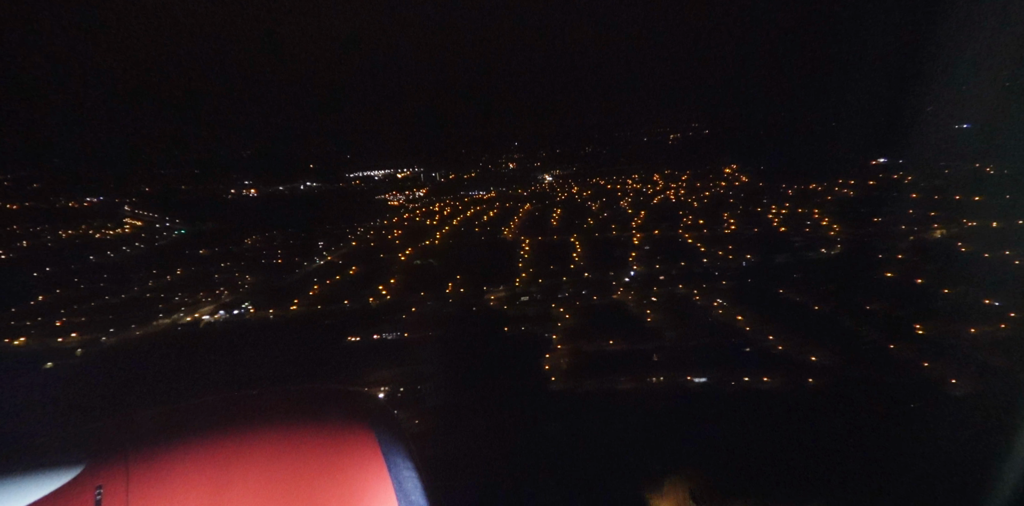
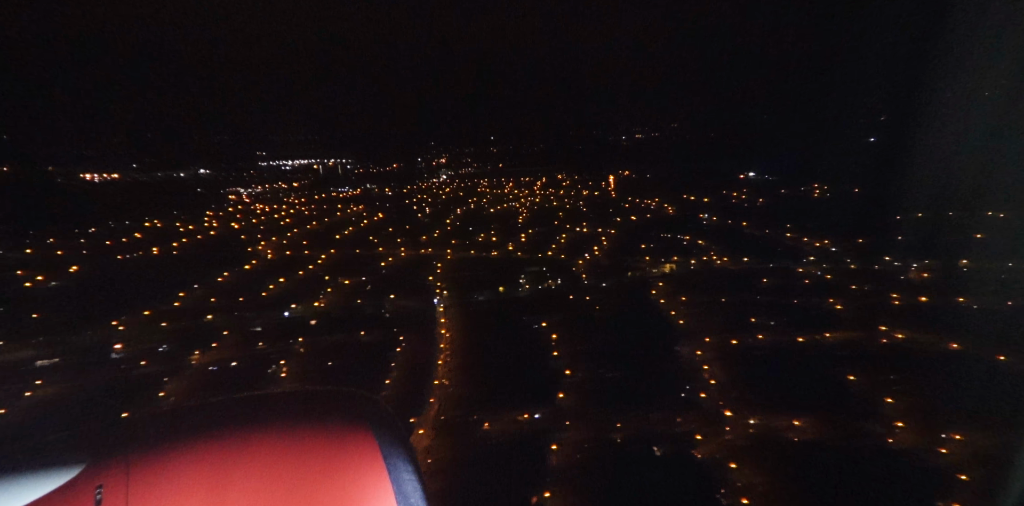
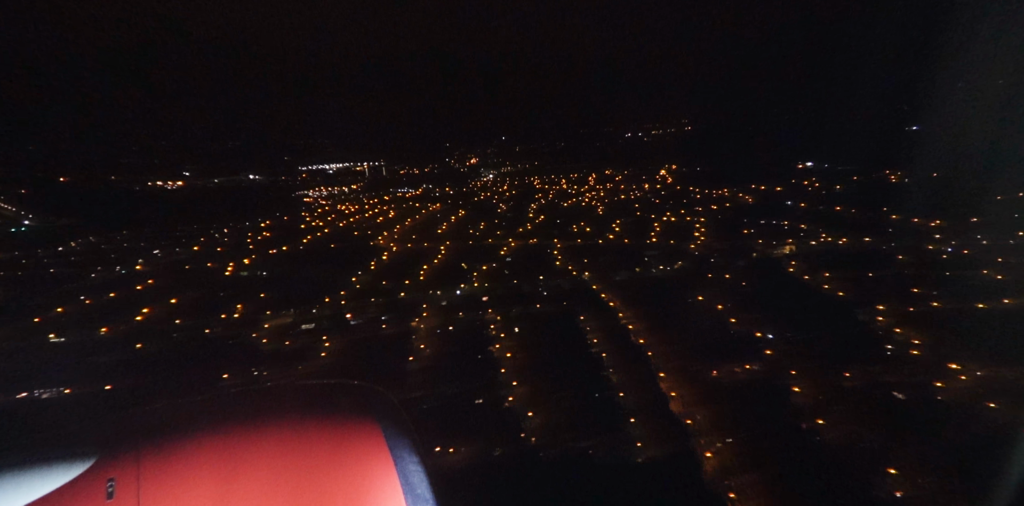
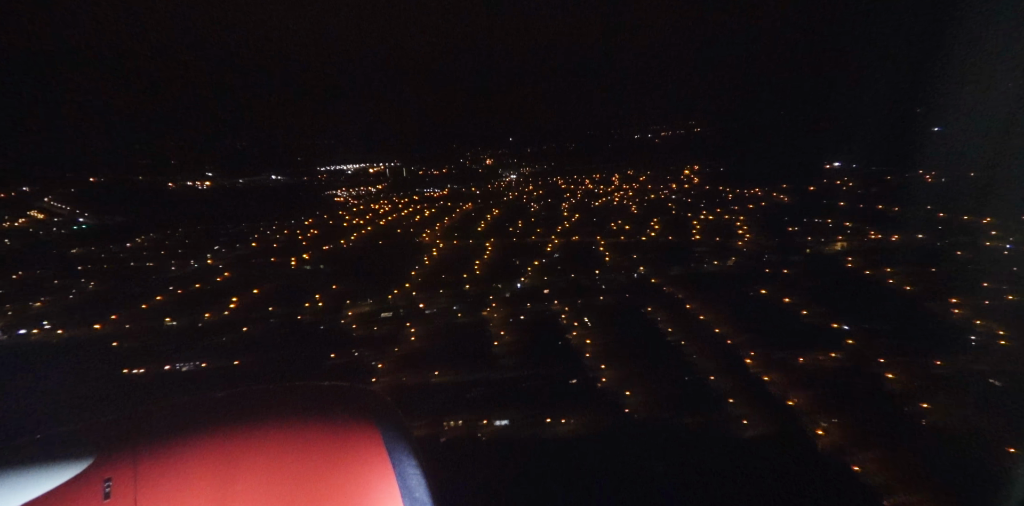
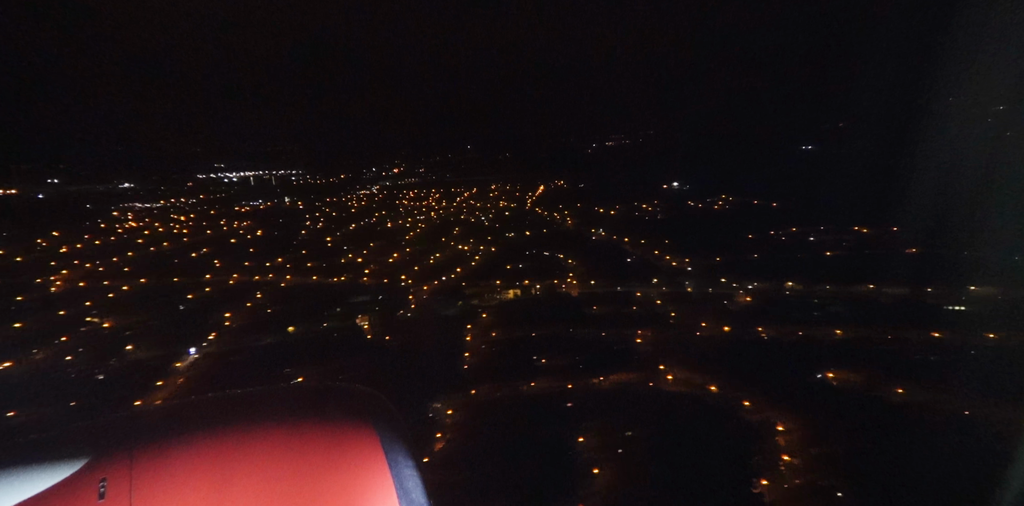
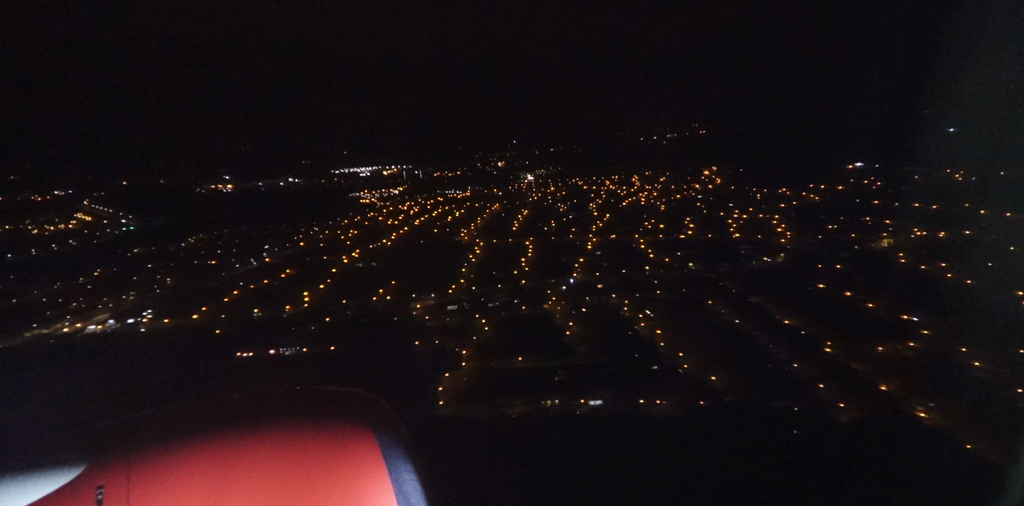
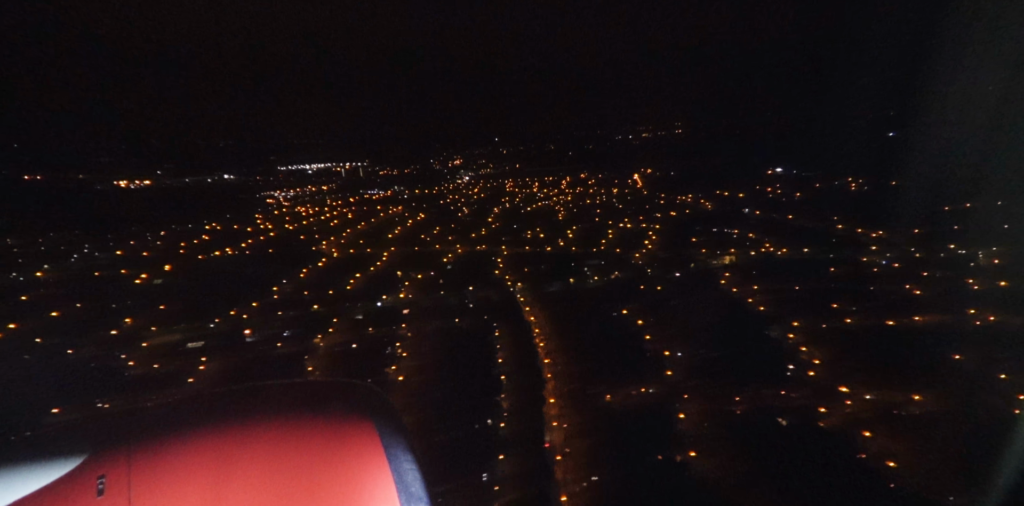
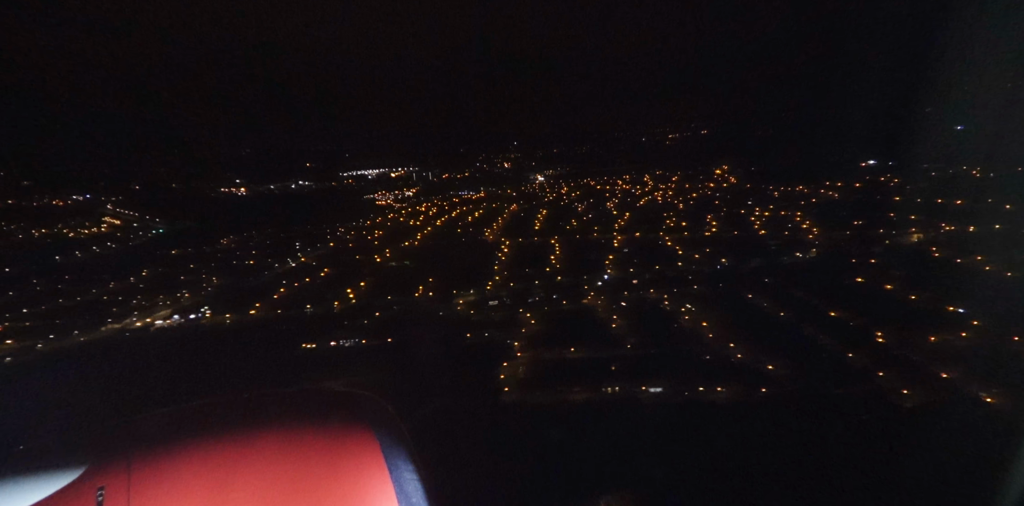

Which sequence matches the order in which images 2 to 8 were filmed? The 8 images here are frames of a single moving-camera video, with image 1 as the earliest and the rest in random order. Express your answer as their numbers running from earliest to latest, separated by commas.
8, 6, 4, 3, 7, 2, 5
